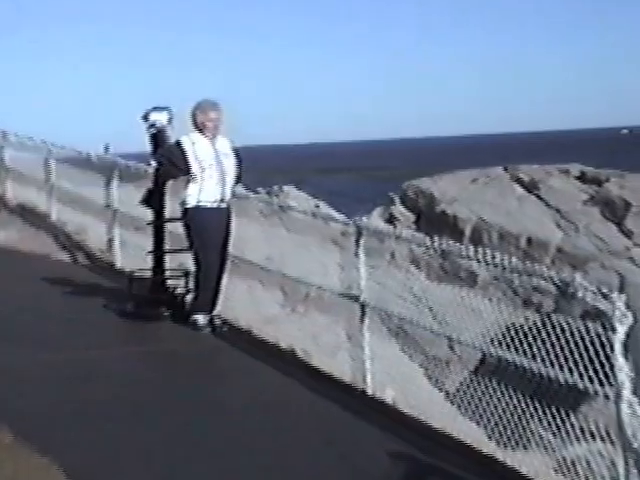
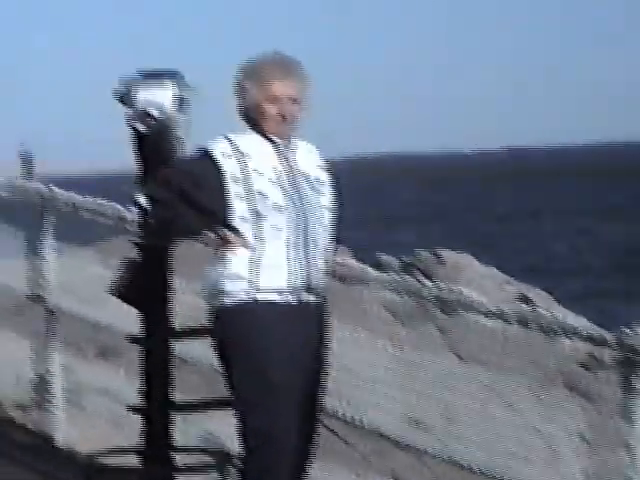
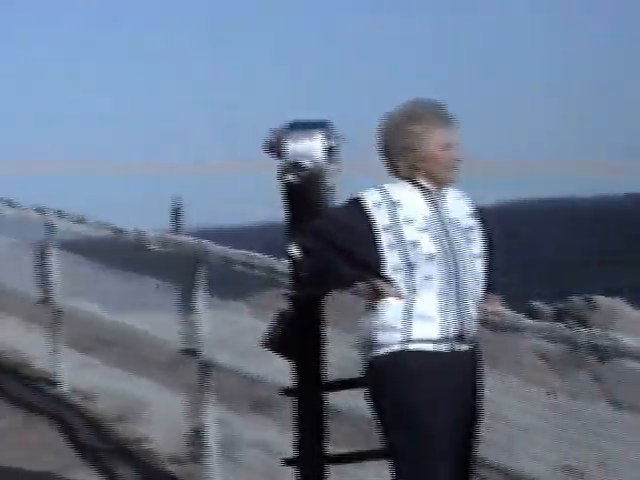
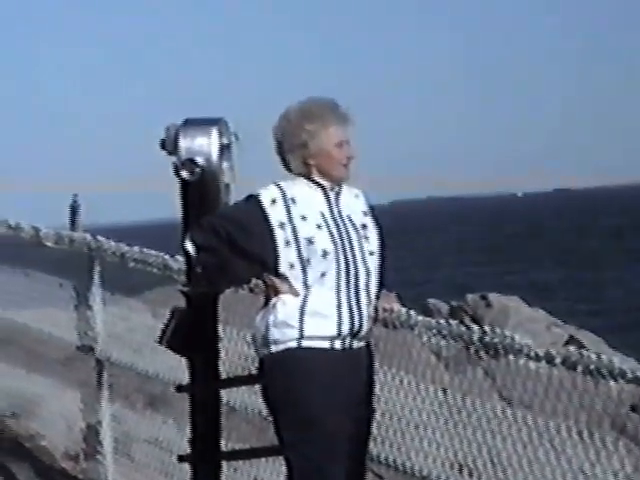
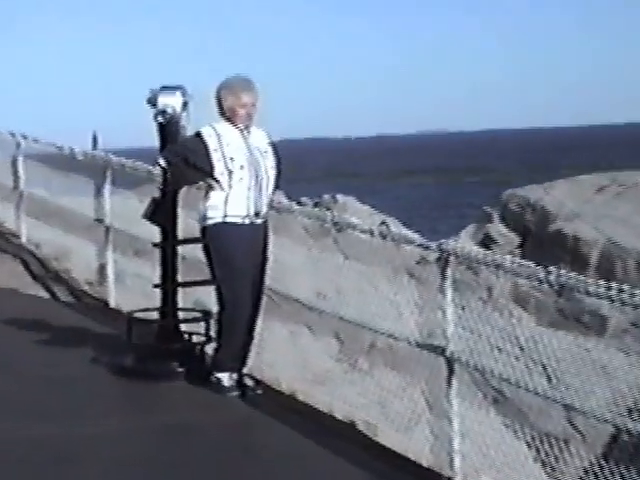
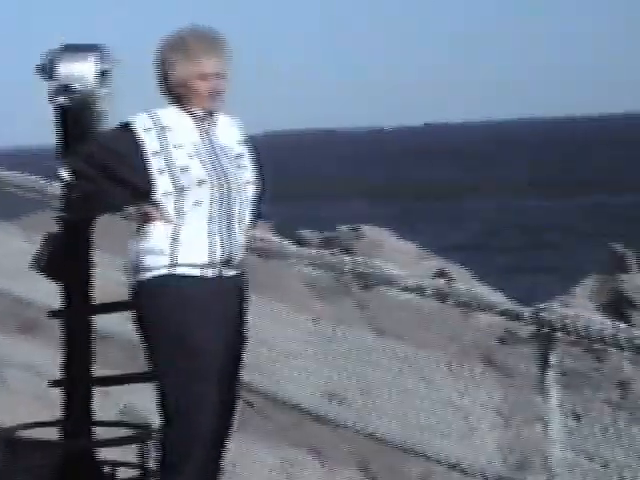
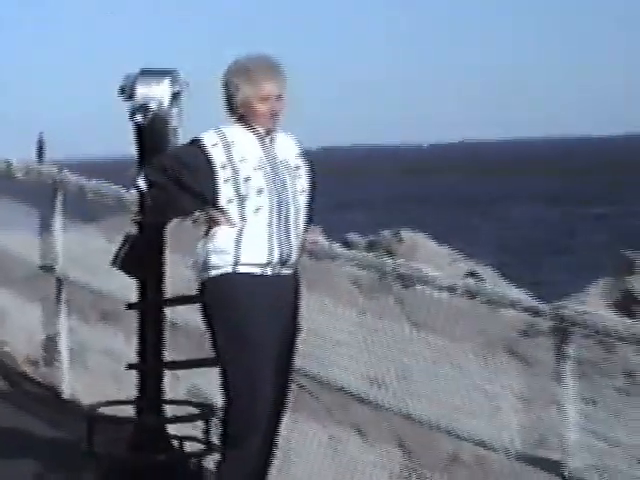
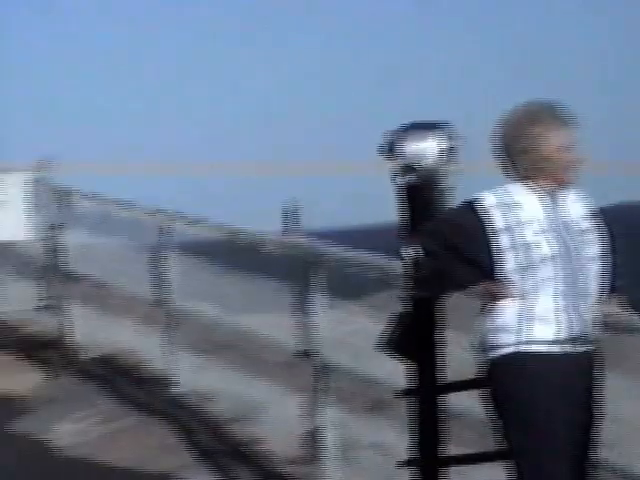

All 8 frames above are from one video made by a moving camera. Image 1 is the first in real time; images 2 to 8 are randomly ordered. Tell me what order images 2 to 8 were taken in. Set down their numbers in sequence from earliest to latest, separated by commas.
5, 7, 6, 2, 4, 3, 8
